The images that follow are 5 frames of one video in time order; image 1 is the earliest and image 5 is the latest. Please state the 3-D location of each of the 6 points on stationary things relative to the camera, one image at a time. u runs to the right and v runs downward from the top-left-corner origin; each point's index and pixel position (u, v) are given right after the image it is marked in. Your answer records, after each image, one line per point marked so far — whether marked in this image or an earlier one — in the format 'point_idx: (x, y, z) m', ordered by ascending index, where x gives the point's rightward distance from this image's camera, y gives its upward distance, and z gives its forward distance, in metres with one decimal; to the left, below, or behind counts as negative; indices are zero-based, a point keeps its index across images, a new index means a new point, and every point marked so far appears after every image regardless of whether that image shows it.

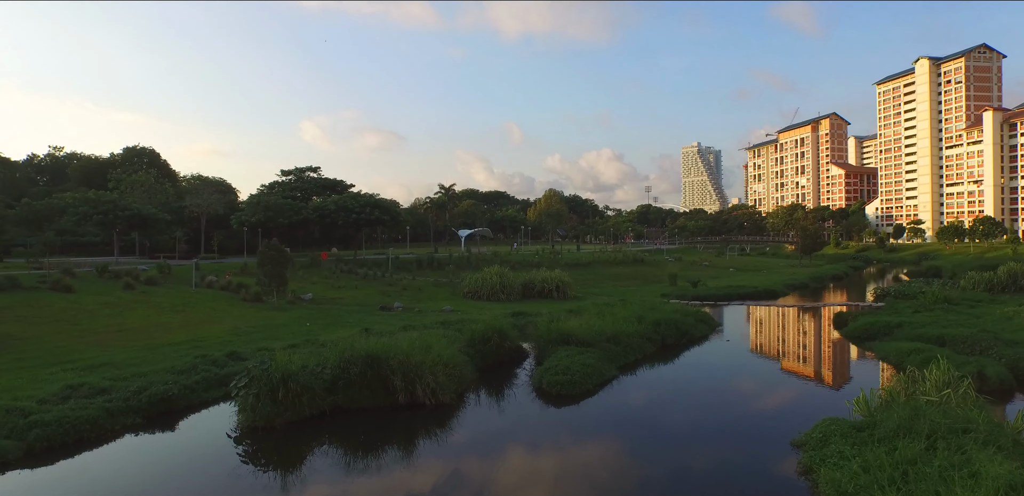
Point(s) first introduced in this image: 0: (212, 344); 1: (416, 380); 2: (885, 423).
0: (-9.7, -3.1, +18.0) m
1: (-2.2, -3.1, +13.0) m
2: (+5.9, -2.8, +8.8) m
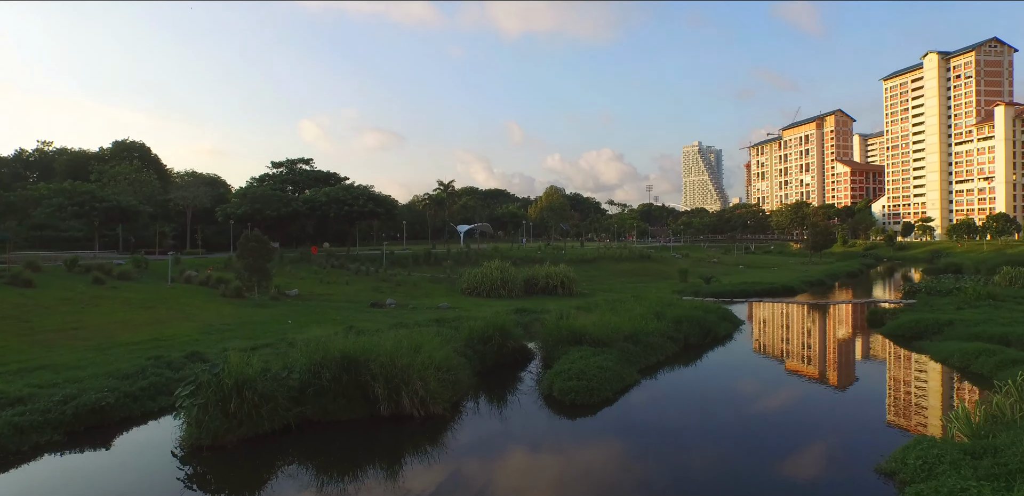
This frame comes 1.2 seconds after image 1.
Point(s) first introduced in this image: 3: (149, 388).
0: (-9.6, -2.7, +15.8) m
1: (-2.1, -2.7, +10.8) m
2: (+6.0, -2.4, +6.6) m
3: (-7.3, -2.8, +11.2) m
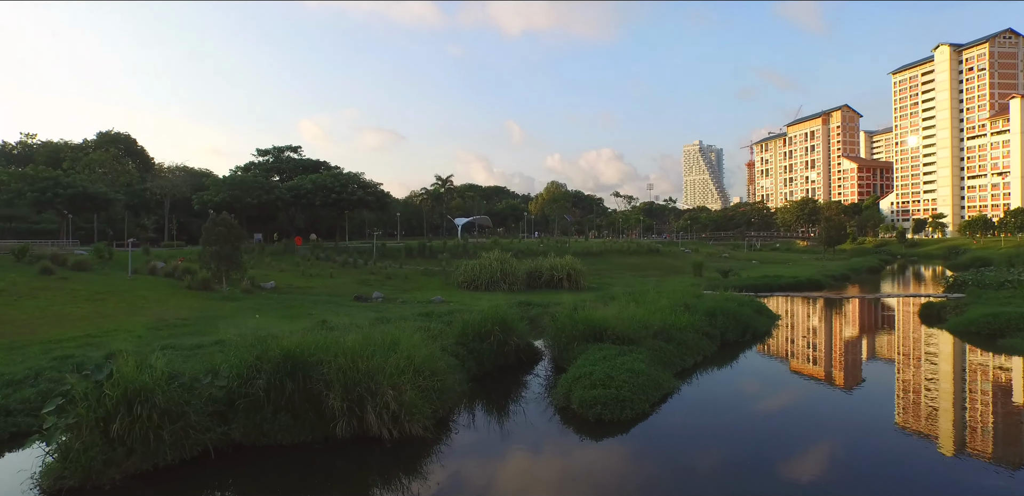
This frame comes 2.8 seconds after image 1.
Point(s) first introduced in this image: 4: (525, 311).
0: (-9.5, -2.2, +13.0) m
1: (-2.1, -2.1, +8.0) m
2: (+6.1, -1.9, +3.8) m
3: (-7.3, -2.3, +8.4) m
4: (+0.4, -1.8, +16.1) m
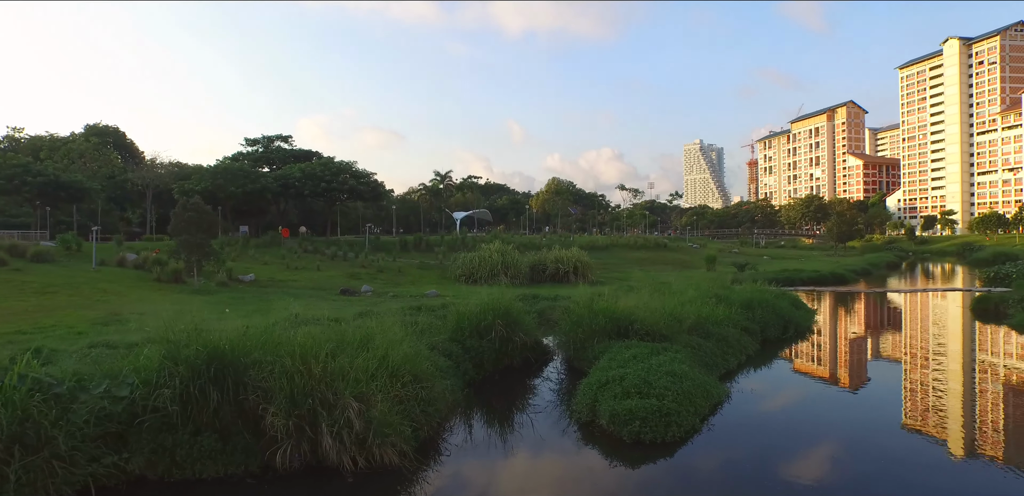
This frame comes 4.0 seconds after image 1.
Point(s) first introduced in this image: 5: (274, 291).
0: (-9.4, -1.7, +10.9) m
1: (-2.0, -1.7, +5.9) m
2: (+6.2, -1.5, +1.7) m
3: (-7.2, -1.9, +6.3) m
4: (+0.5, -1.4, +14.0) m
5: (-8.5, -1.5, +19.8) m
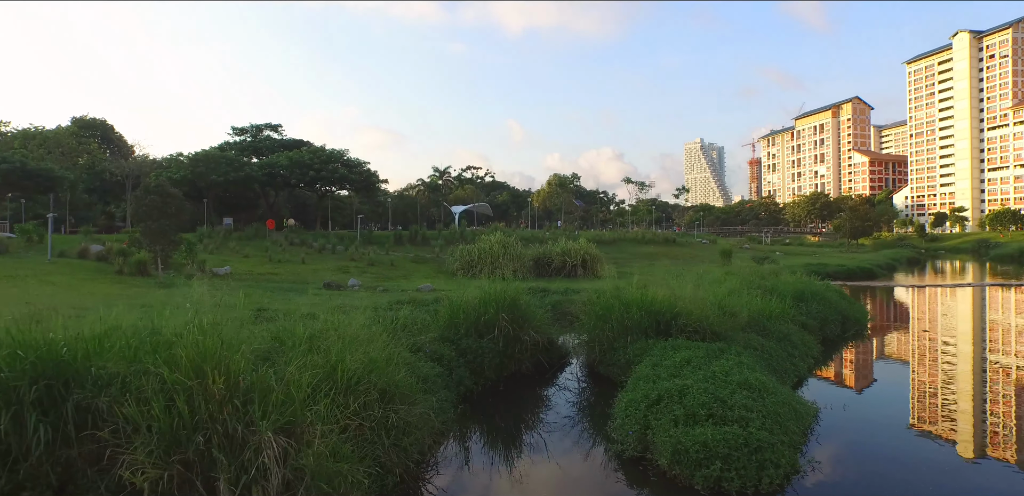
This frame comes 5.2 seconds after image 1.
0: (-9.3, -1.4, +8.7) m
1: (-1.9, -1.4, +3.7) m
2: (+6.3, -1.1, -0.4) m
3: (-7.1, -1.5, +4.1) m
4: (+0.6, -1.0, +11.8) m
5: (-8.4, -1.2, +17.6) m
